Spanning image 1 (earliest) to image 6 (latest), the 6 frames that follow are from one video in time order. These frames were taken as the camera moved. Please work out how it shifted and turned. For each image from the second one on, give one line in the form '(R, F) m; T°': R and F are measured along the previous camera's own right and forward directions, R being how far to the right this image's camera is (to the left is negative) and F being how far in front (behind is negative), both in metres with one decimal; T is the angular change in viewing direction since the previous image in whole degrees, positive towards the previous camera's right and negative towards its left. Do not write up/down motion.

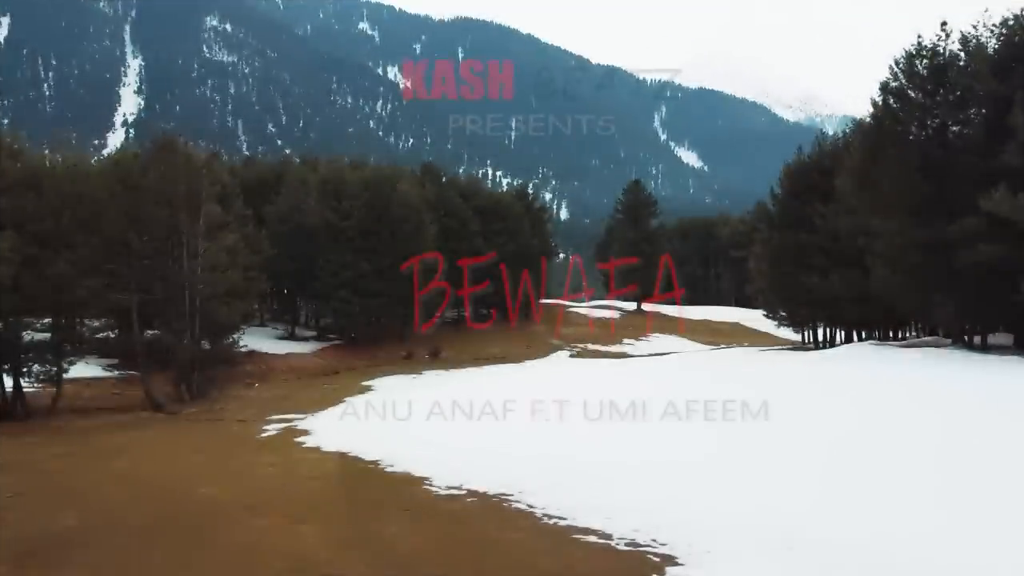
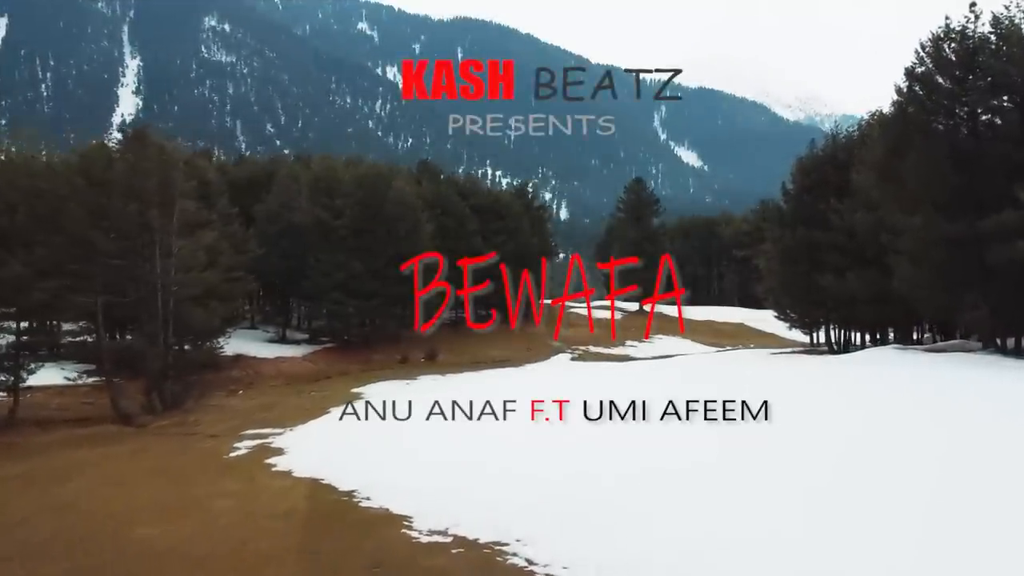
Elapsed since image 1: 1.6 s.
(0.0, +1.3) m; 0°
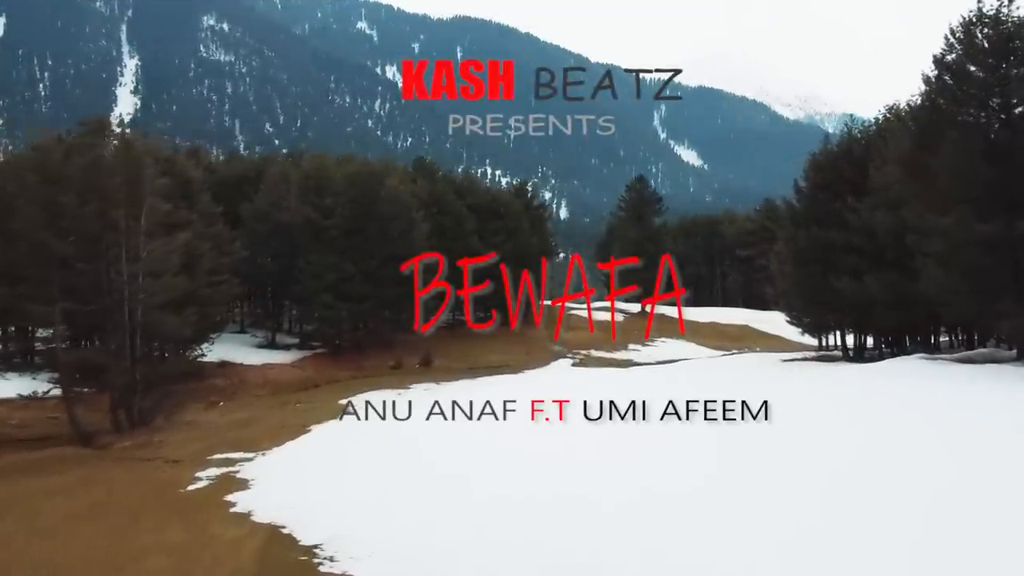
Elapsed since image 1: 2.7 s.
(+0.1, +1.4) m; 0°
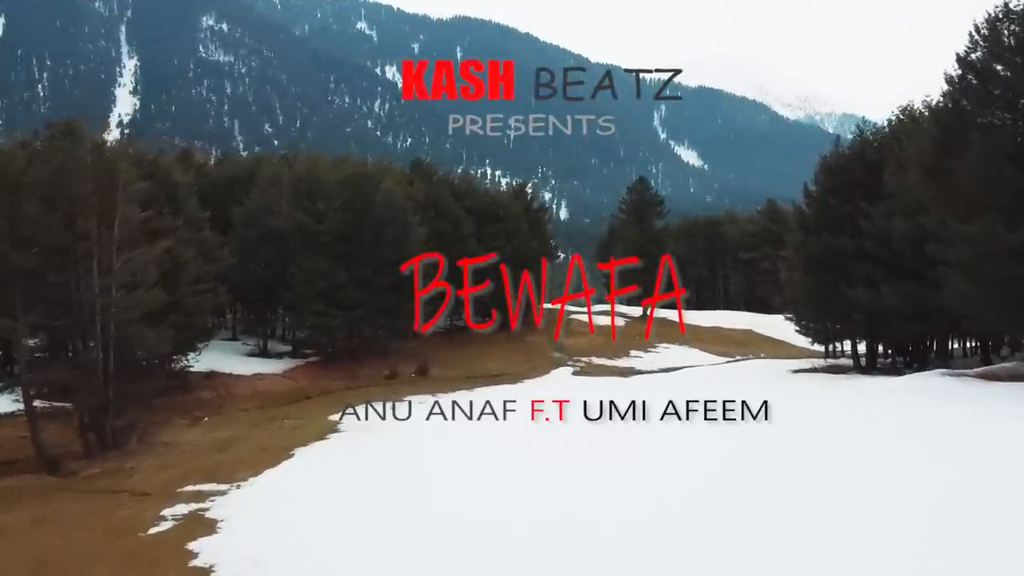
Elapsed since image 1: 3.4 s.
(+0.1, +1.0) m; 0°
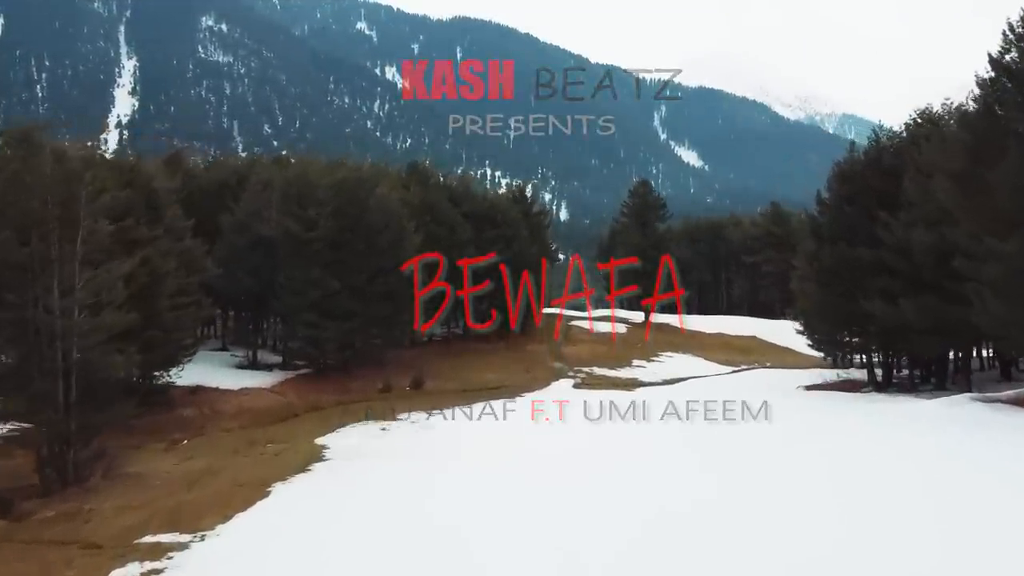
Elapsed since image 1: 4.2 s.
(+0.1, +1.2) m; 0°
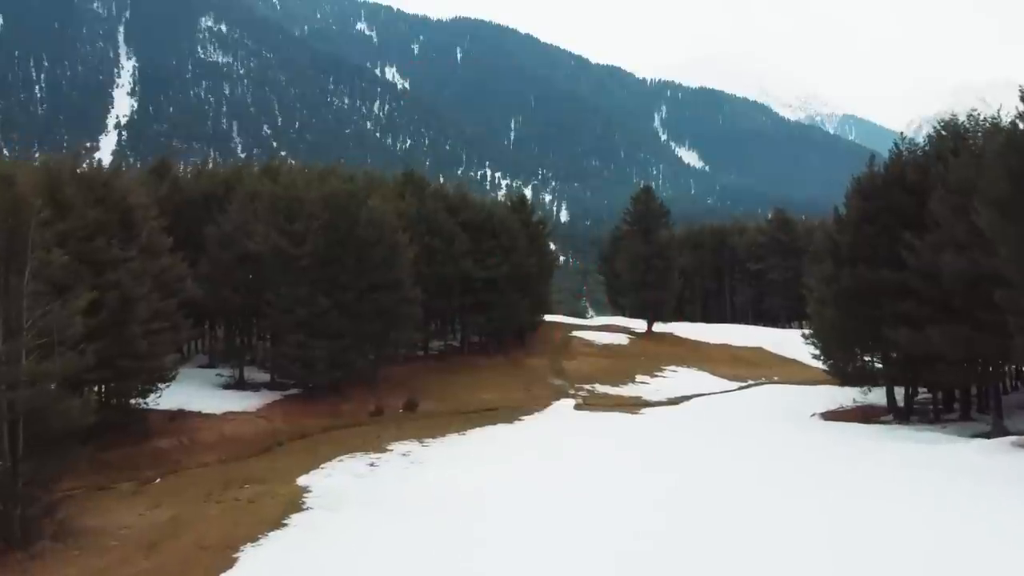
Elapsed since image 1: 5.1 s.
(+0.1, +1.4) m; 0°
